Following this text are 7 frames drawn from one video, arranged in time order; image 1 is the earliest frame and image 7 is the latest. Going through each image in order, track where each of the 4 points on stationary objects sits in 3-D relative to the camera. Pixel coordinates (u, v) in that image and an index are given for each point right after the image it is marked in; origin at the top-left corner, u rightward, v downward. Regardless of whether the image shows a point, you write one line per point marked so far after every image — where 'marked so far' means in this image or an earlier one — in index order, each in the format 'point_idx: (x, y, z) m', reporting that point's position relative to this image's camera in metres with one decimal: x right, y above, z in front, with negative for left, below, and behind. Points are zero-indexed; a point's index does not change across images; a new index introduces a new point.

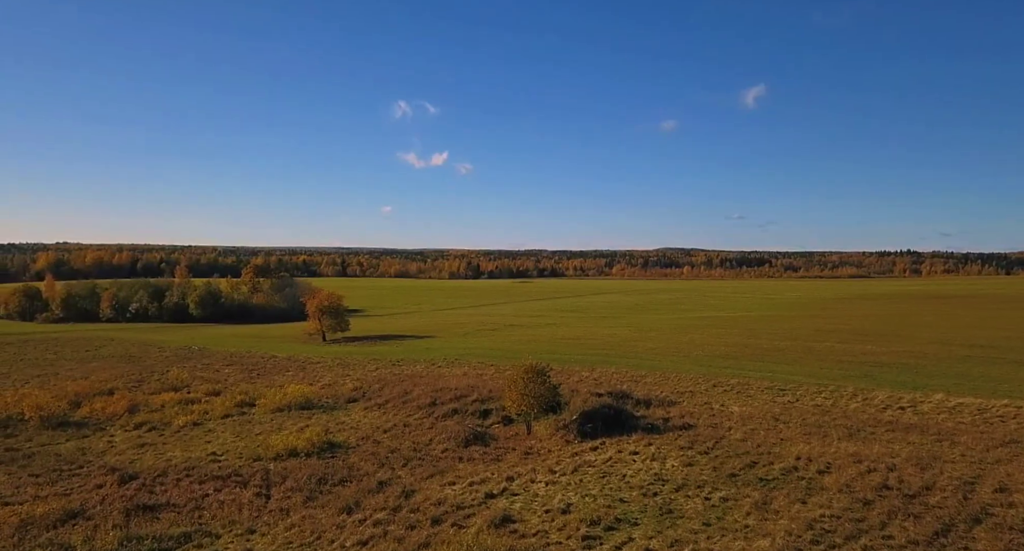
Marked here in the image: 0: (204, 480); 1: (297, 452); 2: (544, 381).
0: (-6.7, -4.4, +14.9) m
1: (-5.3, -4.4, +17.2) m
2: (+0.9, -2.8, +18.0) m
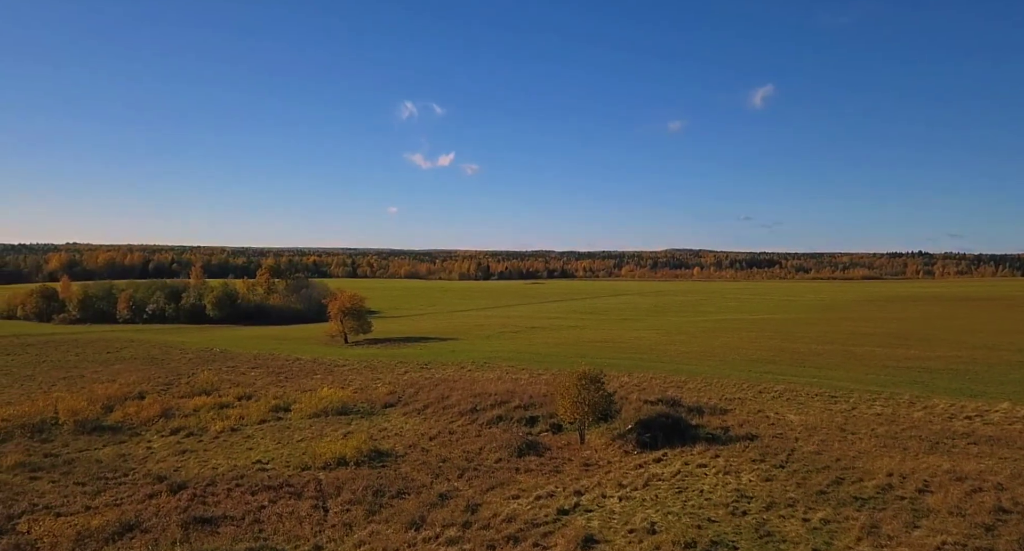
0: (-5.4, -4.5, +14.5) m
1: (-4.0, -4.6, +16.8) m
2: (+2.2, -2.9, +17.5) m
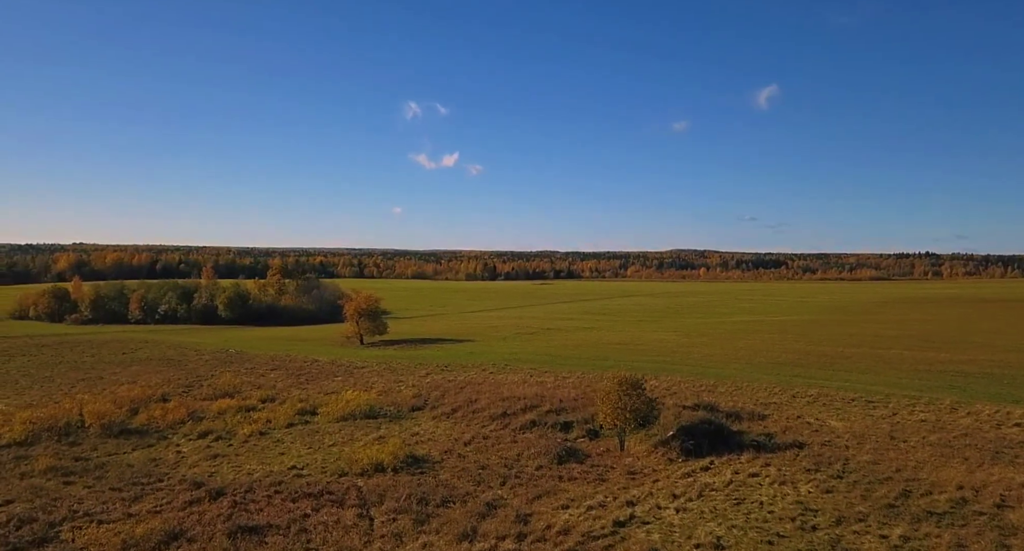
0: (-4.5, -4.6, +14.3) m
1: (-3.1, -4.6, +16.6) m
2: (+3.2, -3.0, +17.2) m
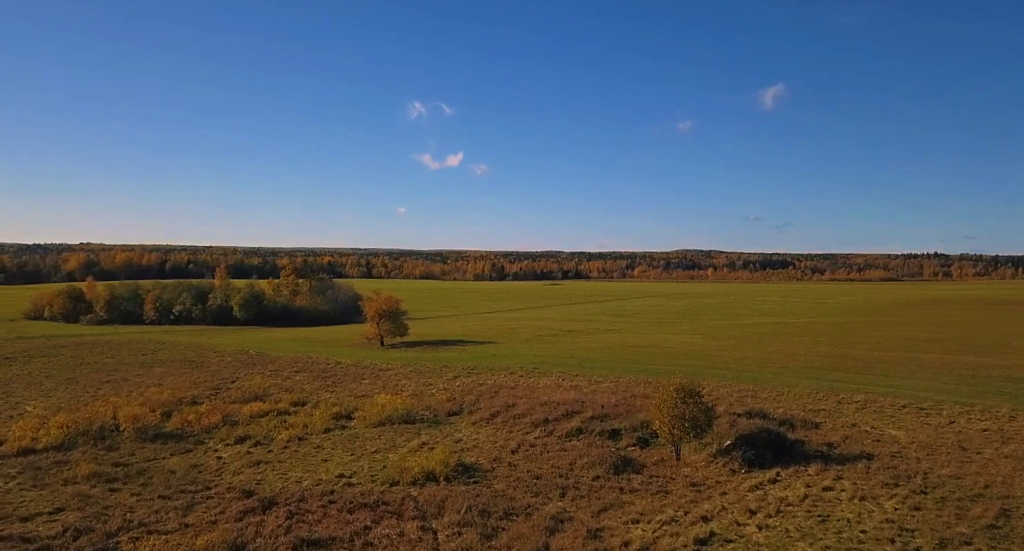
0: (-3.3, -4.7, +14.0) m
1: (-1.8, -4.8, +16.2) m
2: (+4.4, -3.1, +16.7) m
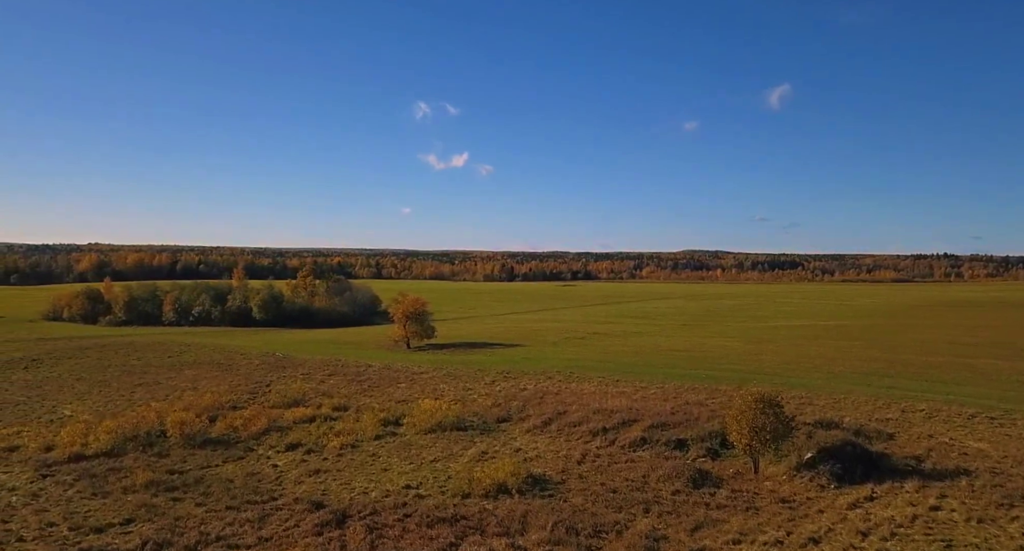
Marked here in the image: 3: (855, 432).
0: (-1.6, -4.9, +13.6) m
1: (-0.1, -4.9, +15.8) m
2: (+6.1, -3.2, +16.2) m
3: (+9.2, -4.2, +18.4) m
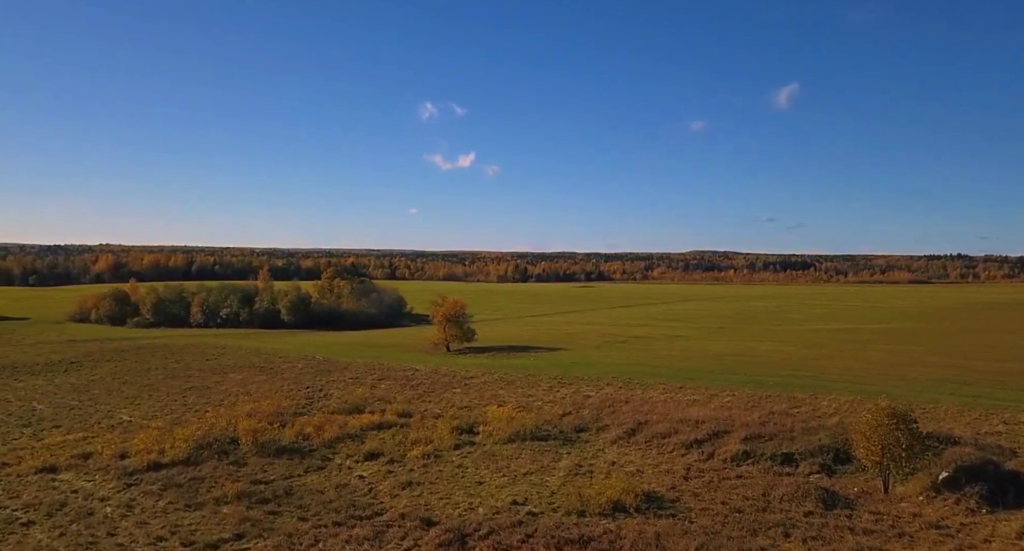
0: (+0.9, -5.1, +13.0) m
1: (+2.4, -5.1, +15.2) m
2: (+8.7, -3.4, +15.3) m
3: (+11.9, -4.4, +17.4) m
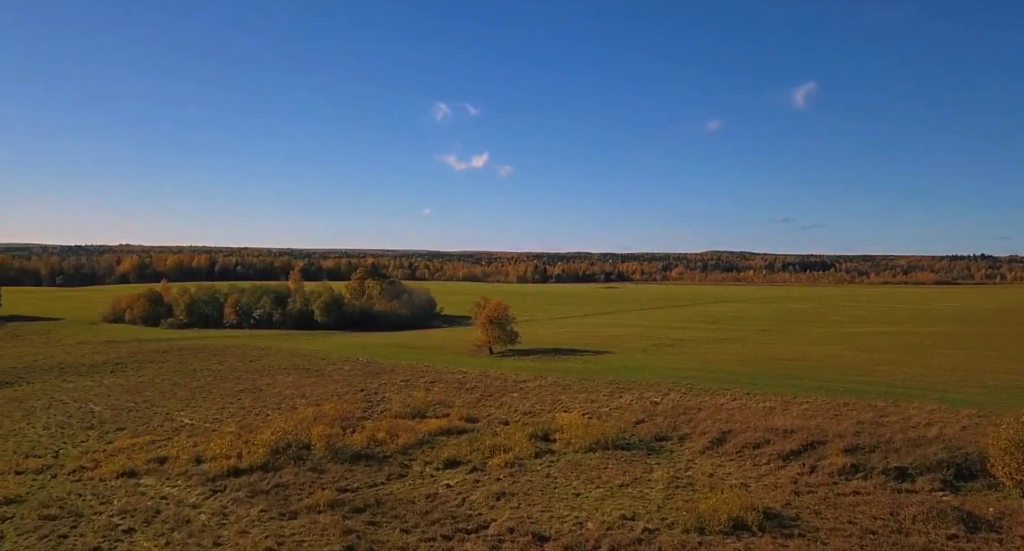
0: (+3.2, -5.3, +12.4) m
1: (+4.9, -5.3, +14.6) m
2: (+11.1, -3.6, +14.5) m
3: (+14.4, -4.6, +16.4) m
